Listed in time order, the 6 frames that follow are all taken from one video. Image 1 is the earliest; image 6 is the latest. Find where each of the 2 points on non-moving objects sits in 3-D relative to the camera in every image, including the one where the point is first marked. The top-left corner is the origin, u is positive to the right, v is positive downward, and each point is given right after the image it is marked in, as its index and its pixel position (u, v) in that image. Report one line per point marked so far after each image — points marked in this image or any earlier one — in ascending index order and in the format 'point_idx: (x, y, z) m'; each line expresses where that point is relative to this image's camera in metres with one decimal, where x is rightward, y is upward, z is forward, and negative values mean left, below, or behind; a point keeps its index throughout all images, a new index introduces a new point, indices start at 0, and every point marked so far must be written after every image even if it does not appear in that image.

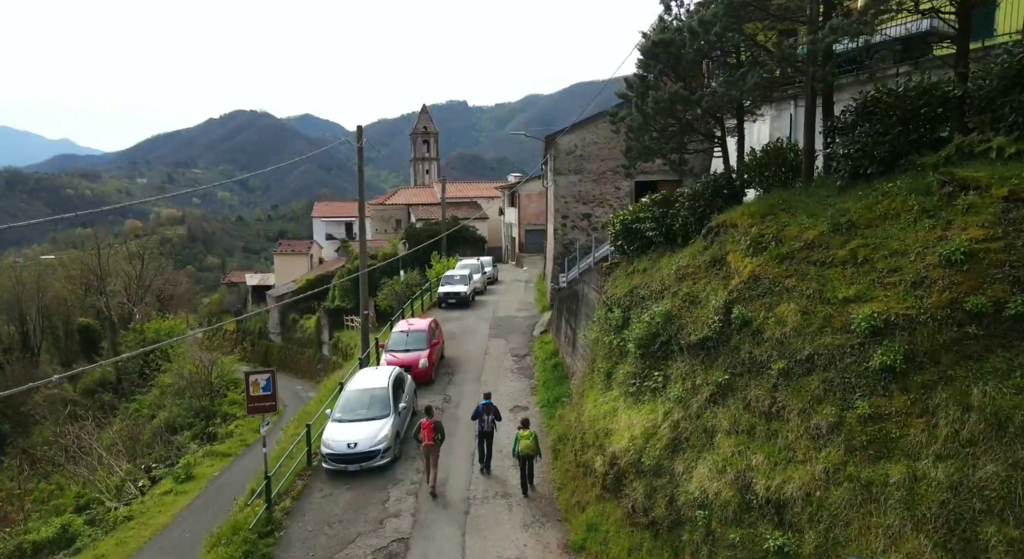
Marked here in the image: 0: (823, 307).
0: (+2.9, -0.3, +7.2) m
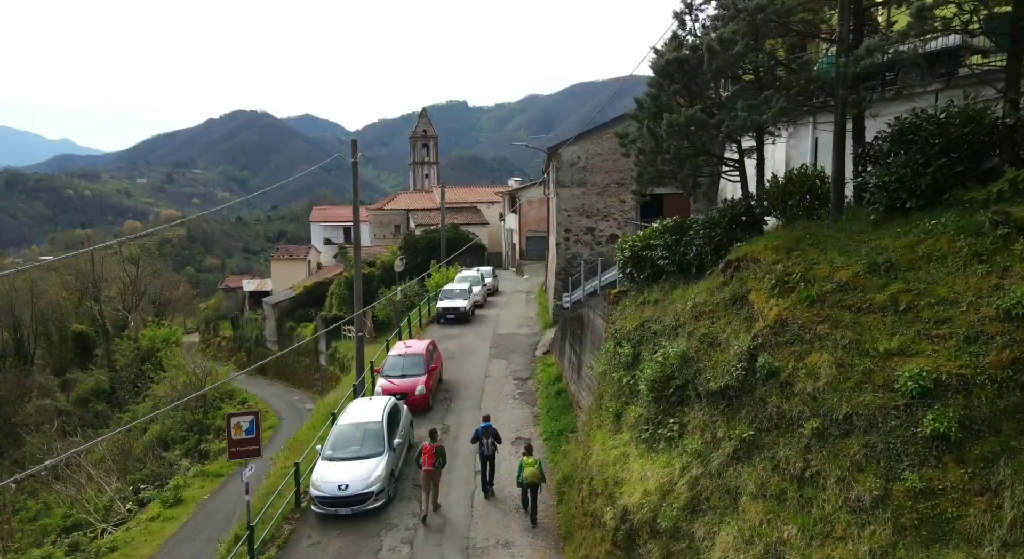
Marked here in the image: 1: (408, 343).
0: (+2.9, -0.7, +6.4) m
1: (-2.2, -1.3, +16.2) m
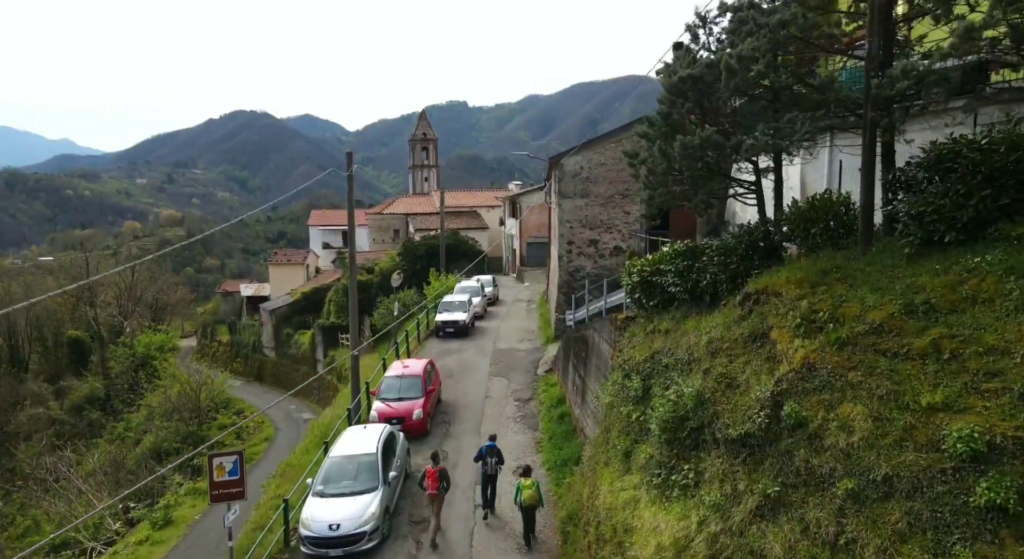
0: (+3.0, -1.0, +5.8) m
1: (-2.2, -1.7, +15.6) m
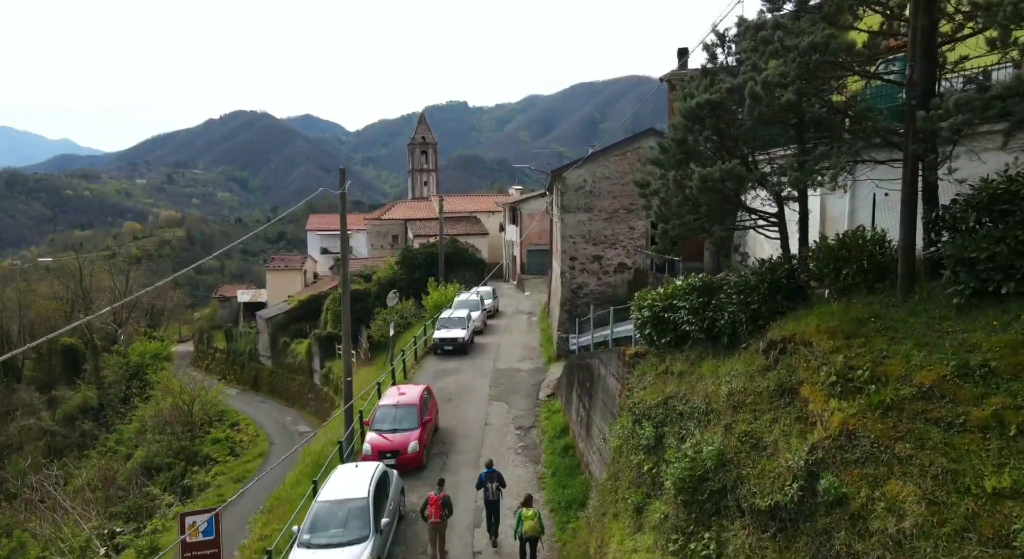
0: (+3.0, -1.5, +5.1) m
1: (-2.1, -2.1, +14.9) m
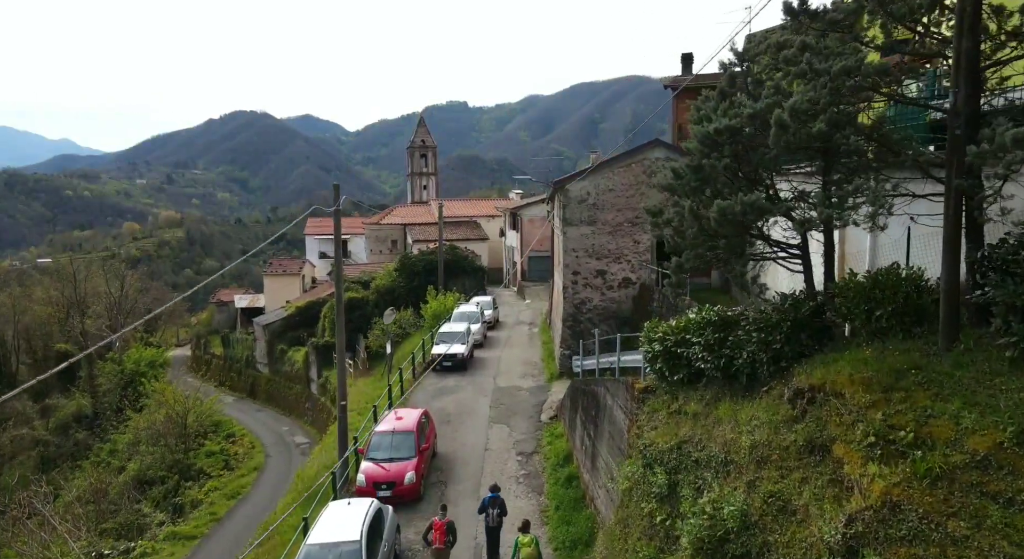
0: (+3.0, -1.8, +4.5) m
1: (-2.1, -2.5, +14.3) m
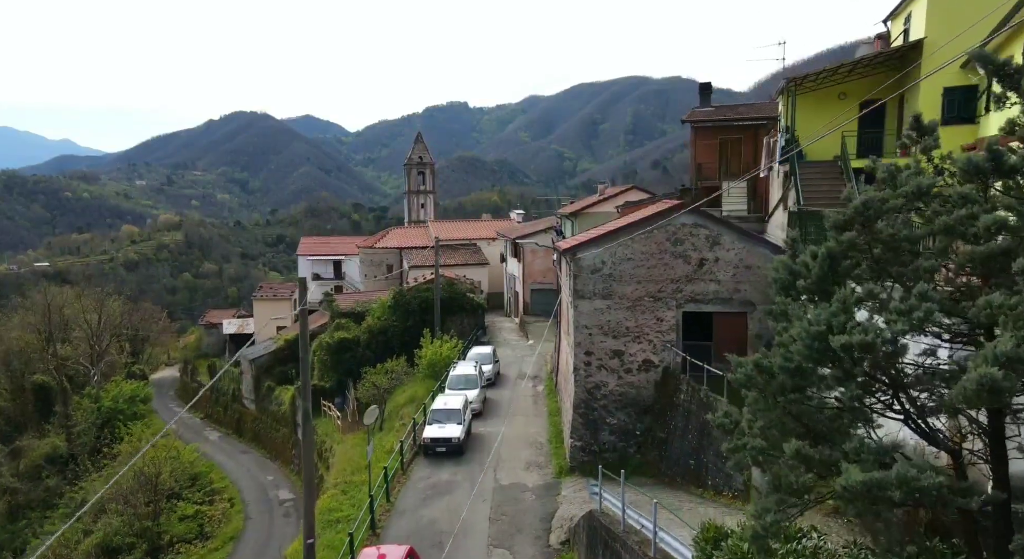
0: (+3.1, -3.6, +1.9) m
1: (-2.1, -4.2, +11.7) m
